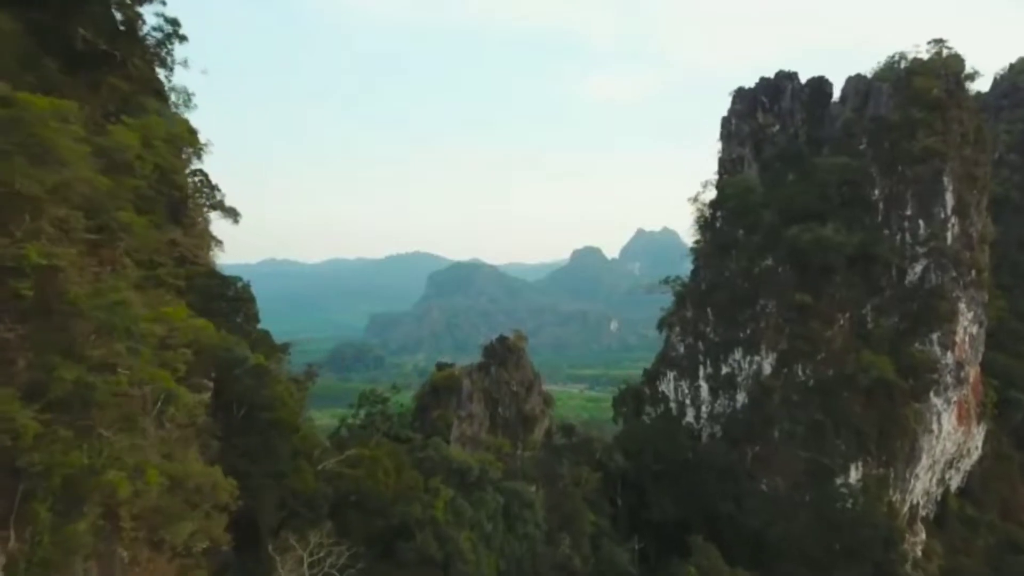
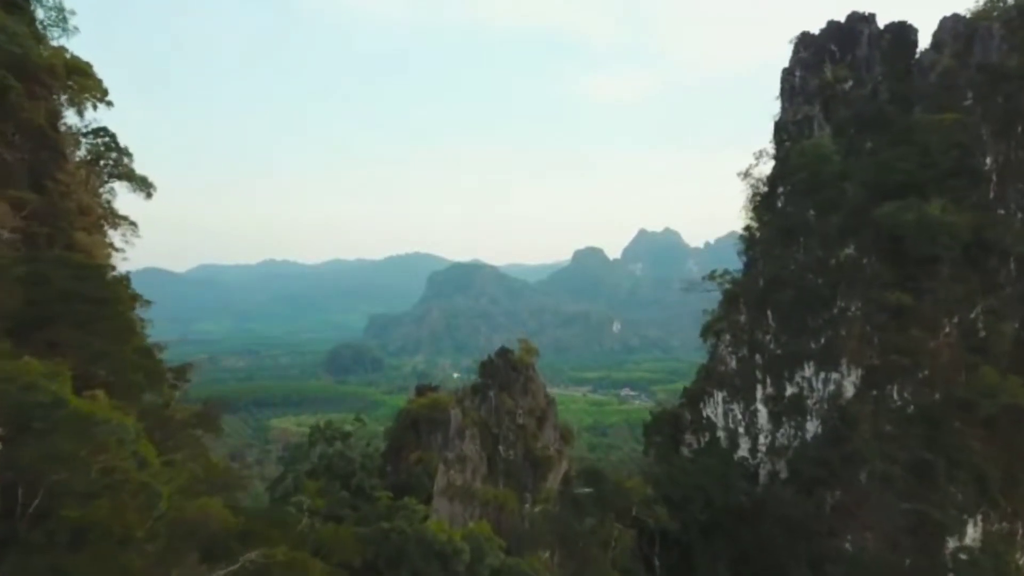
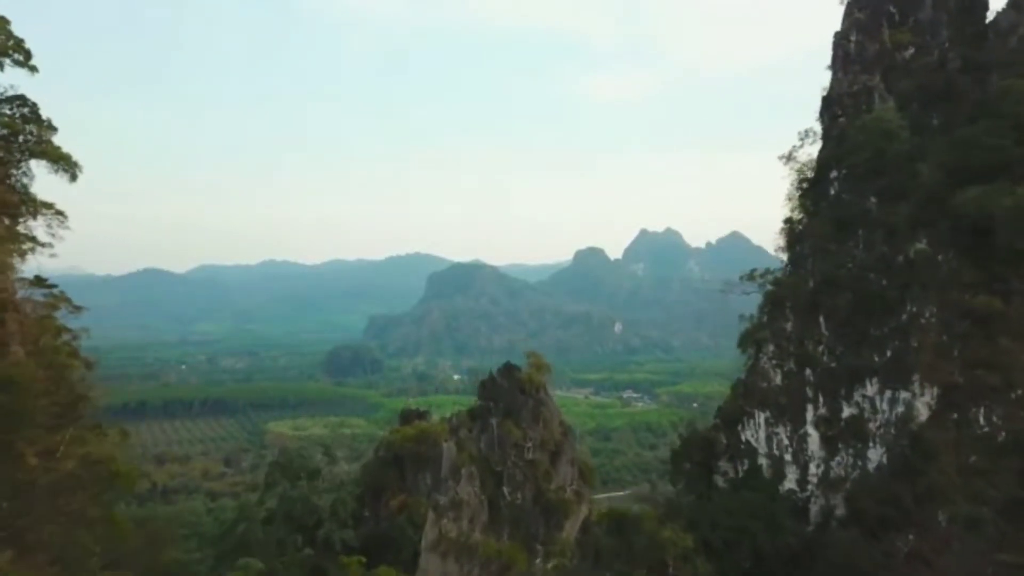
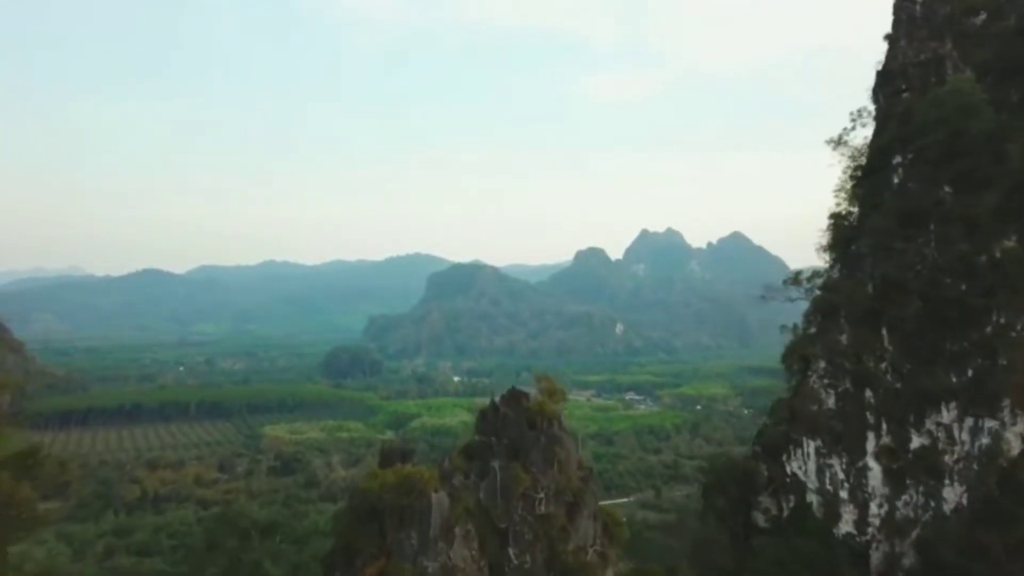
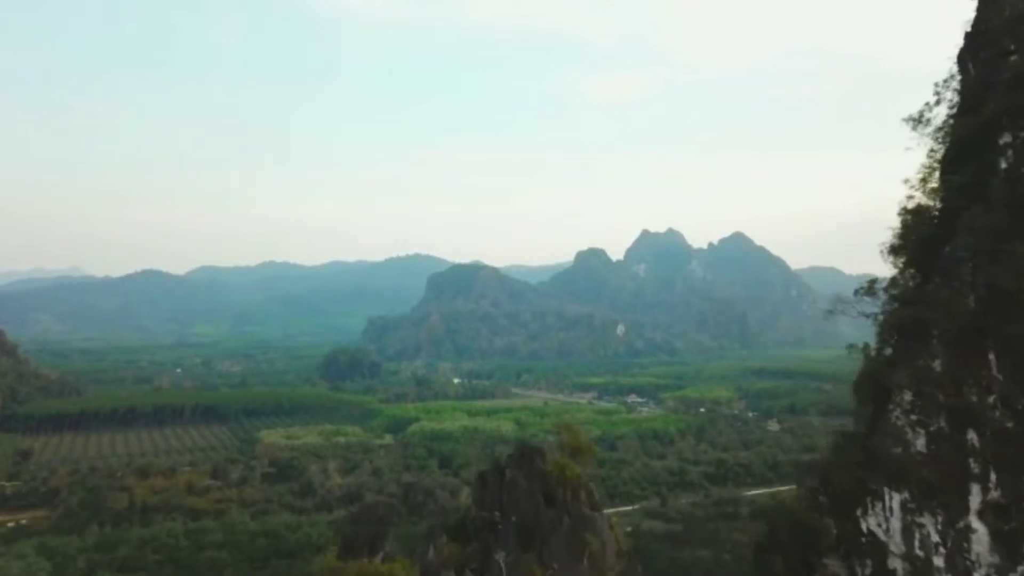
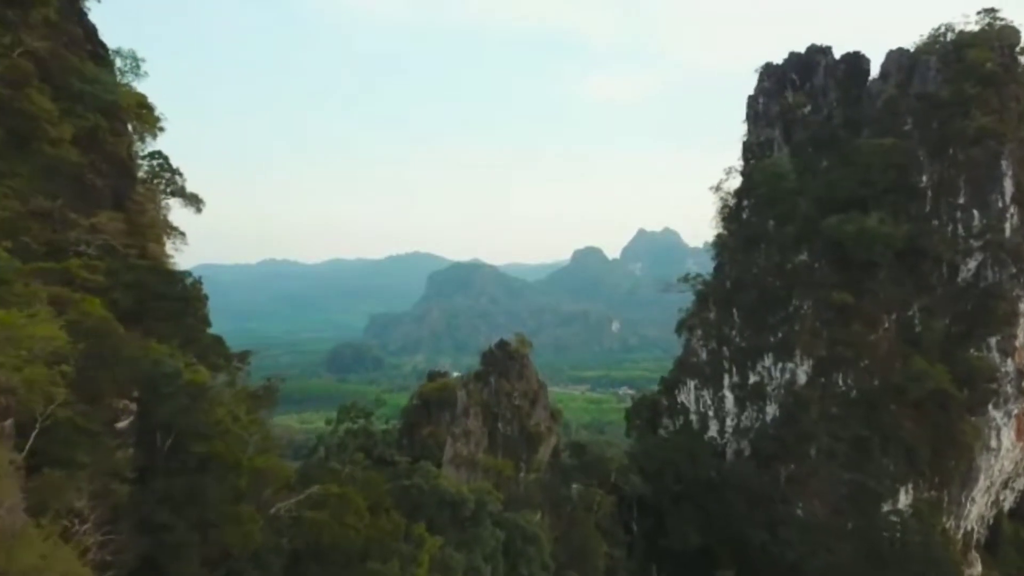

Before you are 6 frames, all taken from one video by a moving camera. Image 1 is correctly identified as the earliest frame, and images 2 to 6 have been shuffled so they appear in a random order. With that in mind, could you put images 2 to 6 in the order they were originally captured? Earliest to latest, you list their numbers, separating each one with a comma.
6, 2, 3, 4, 5
